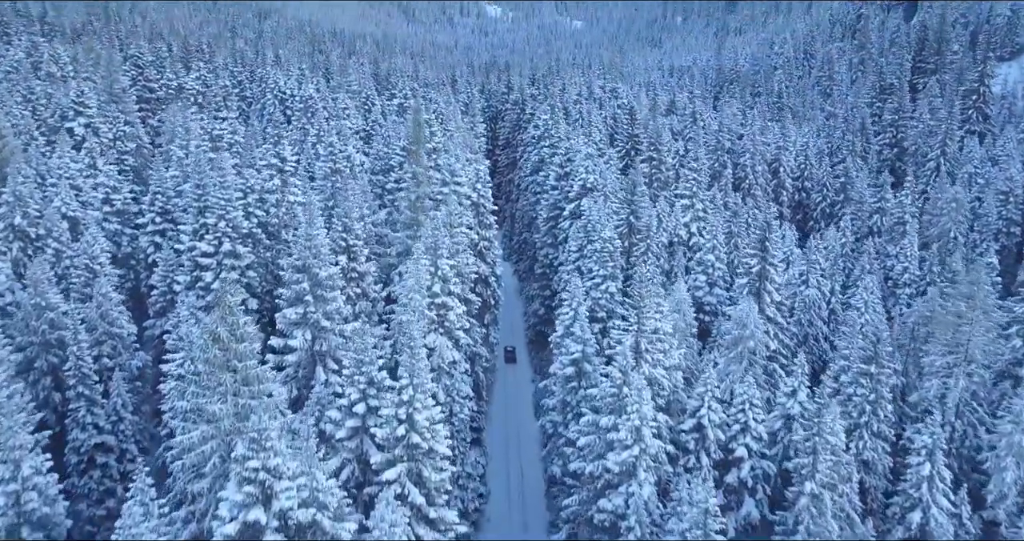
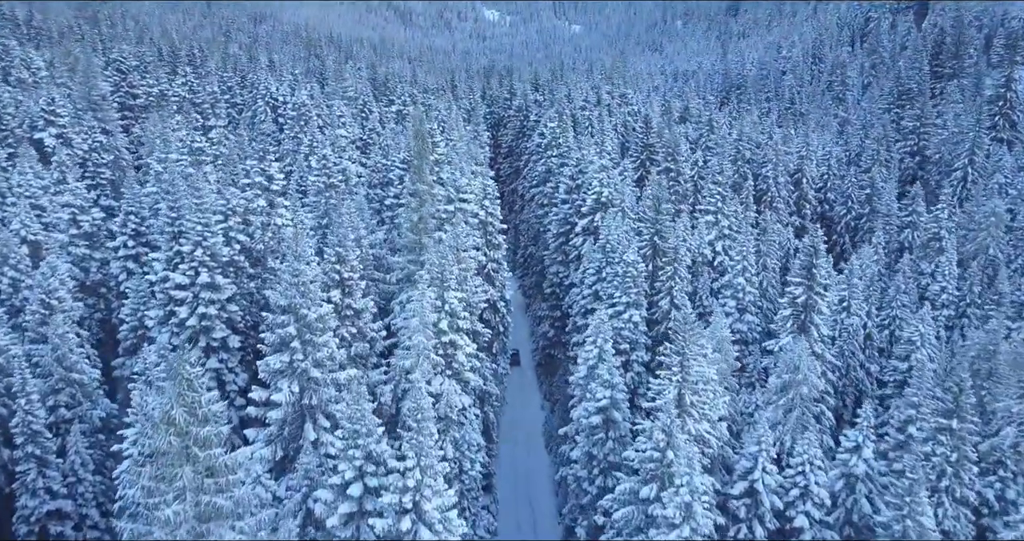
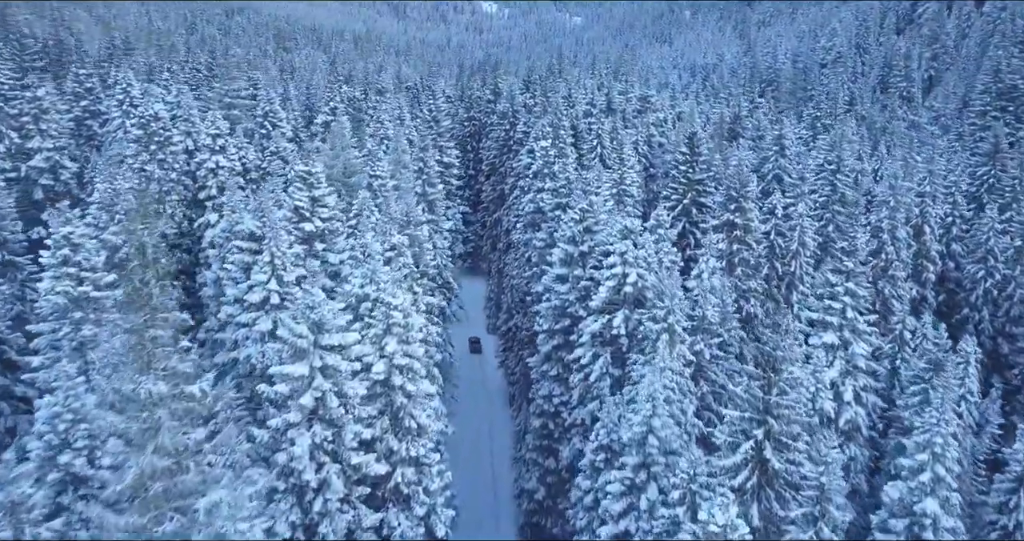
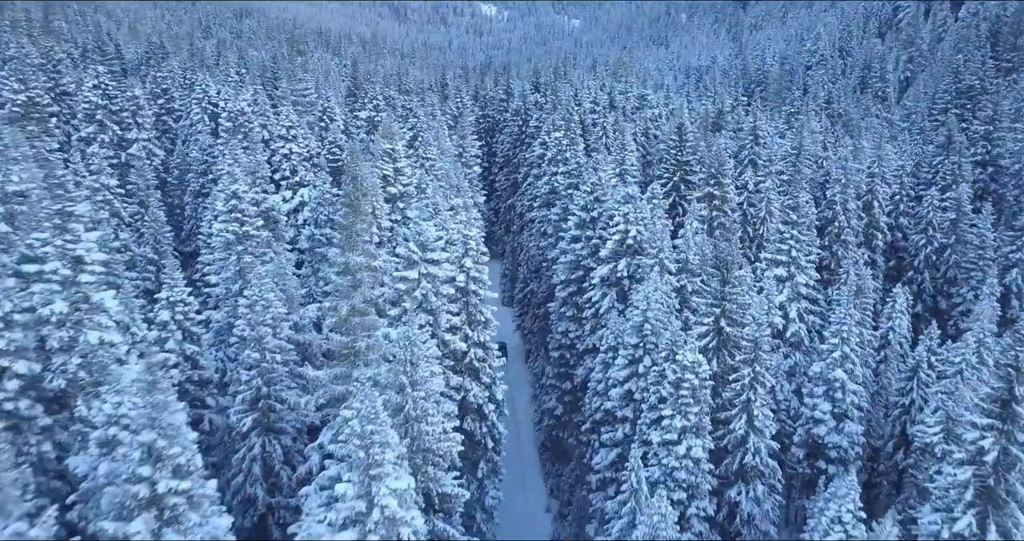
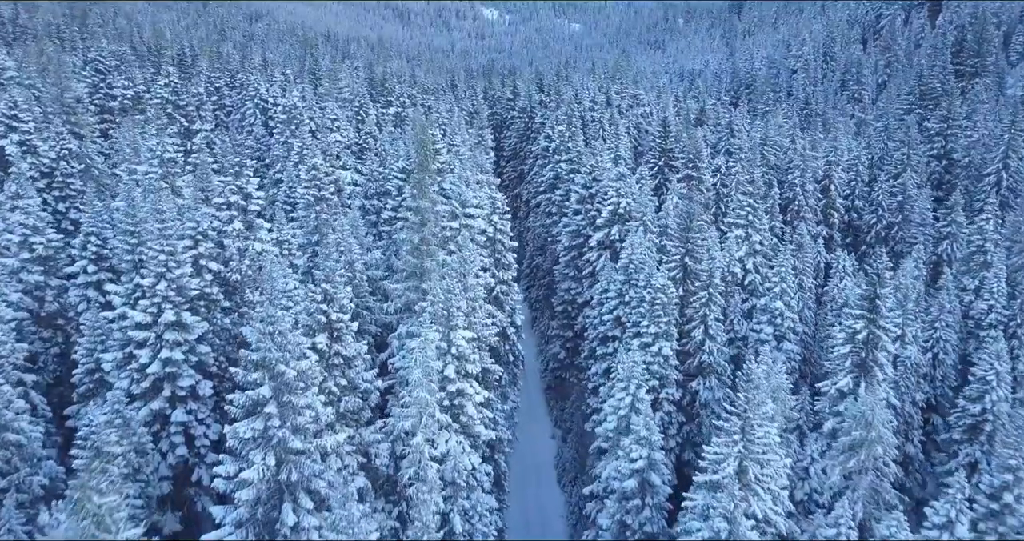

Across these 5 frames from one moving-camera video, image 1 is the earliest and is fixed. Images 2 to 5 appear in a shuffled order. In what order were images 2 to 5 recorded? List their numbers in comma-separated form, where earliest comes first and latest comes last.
2, 5, 4, 3
